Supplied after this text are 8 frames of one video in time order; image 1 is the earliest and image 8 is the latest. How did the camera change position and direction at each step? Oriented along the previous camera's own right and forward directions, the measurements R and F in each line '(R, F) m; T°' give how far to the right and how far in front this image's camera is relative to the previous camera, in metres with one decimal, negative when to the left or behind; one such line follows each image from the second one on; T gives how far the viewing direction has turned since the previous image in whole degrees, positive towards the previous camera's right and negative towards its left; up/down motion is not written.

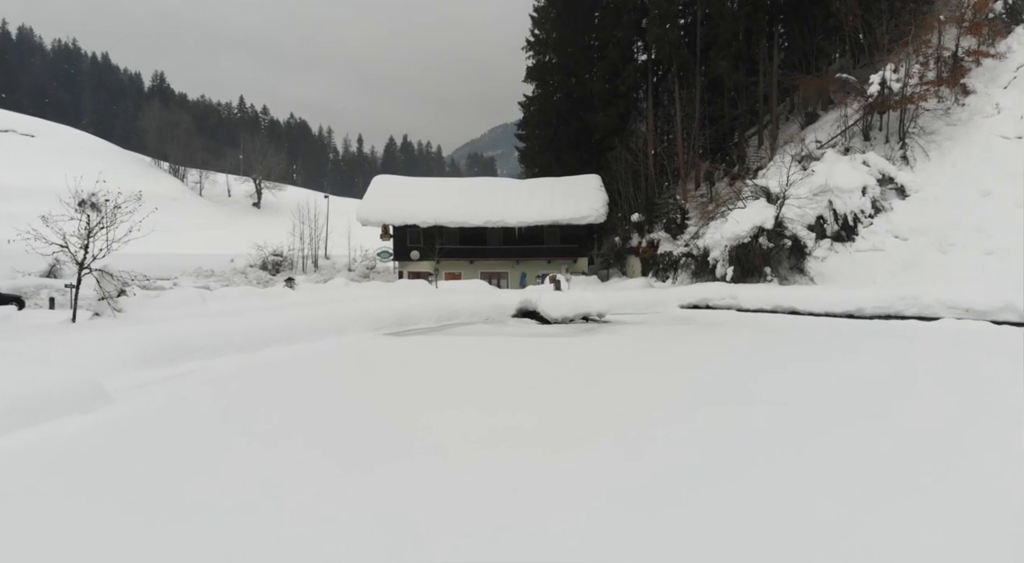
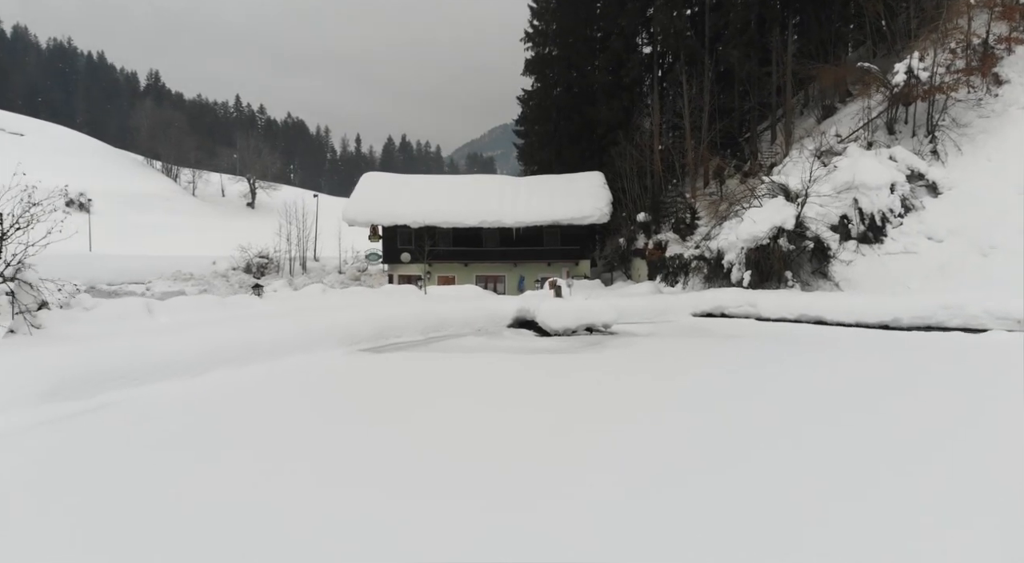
(+0.1, +2.2) m; 0°
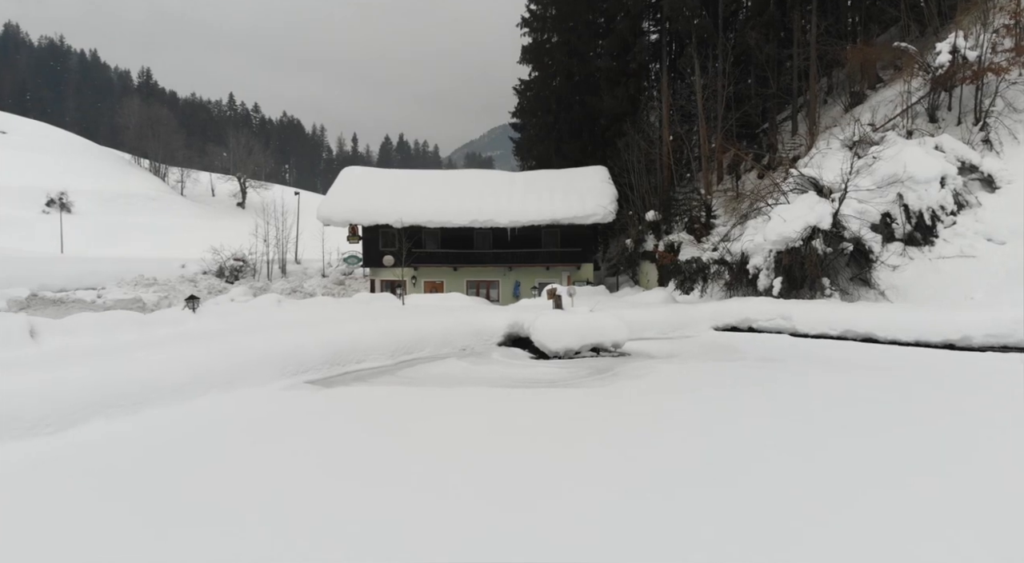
(+0.2, +3.1) m; 0°
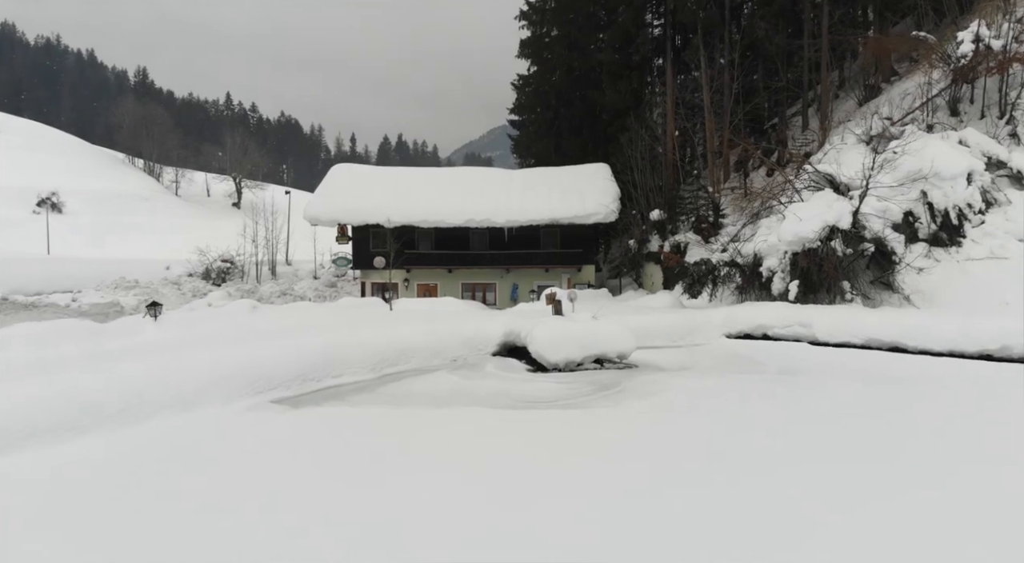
(+0.1, +1.4) m; 0°
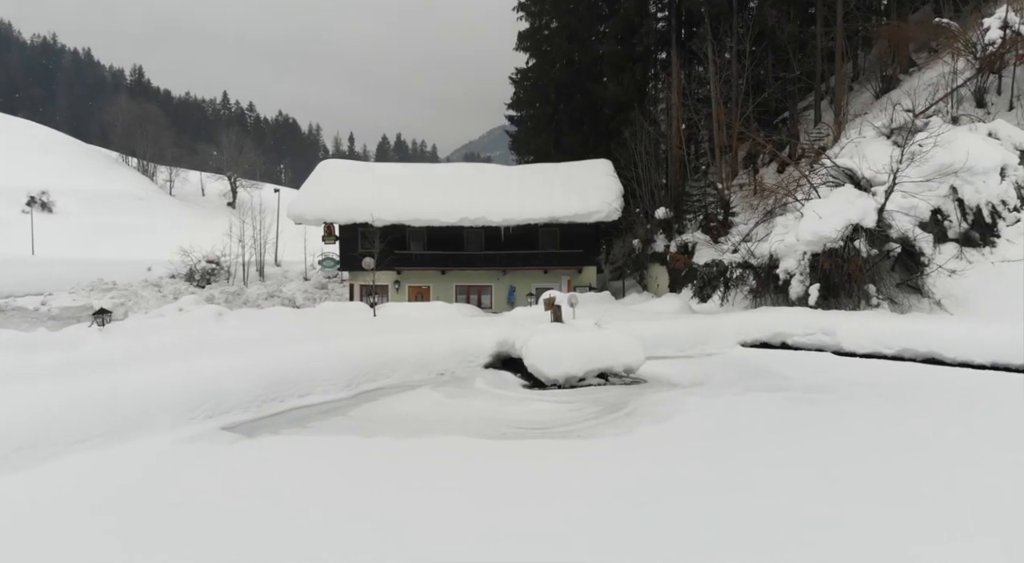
(+0.1, +1.5) m; 0°
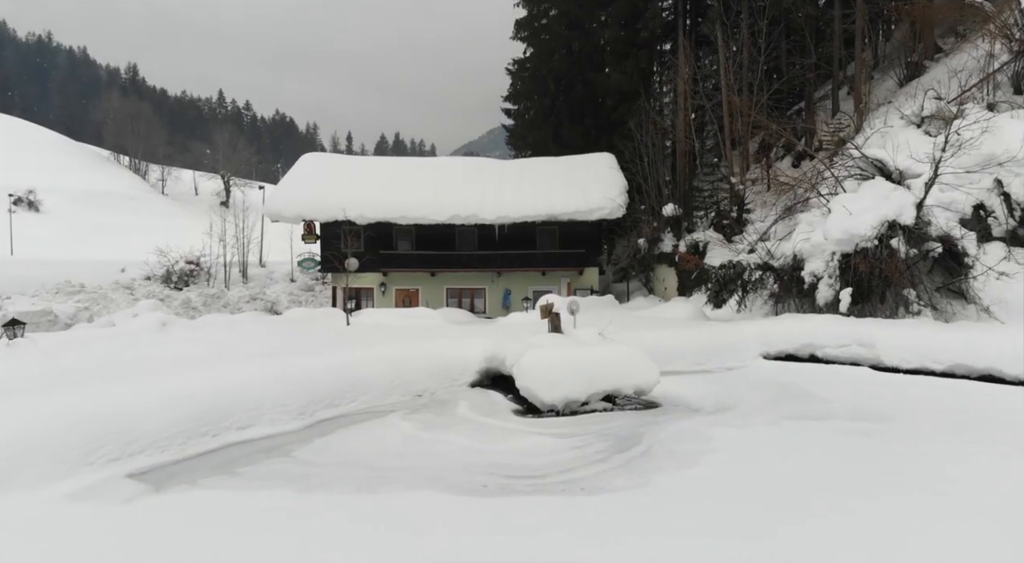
(+0.1, +1.9) m; 0°
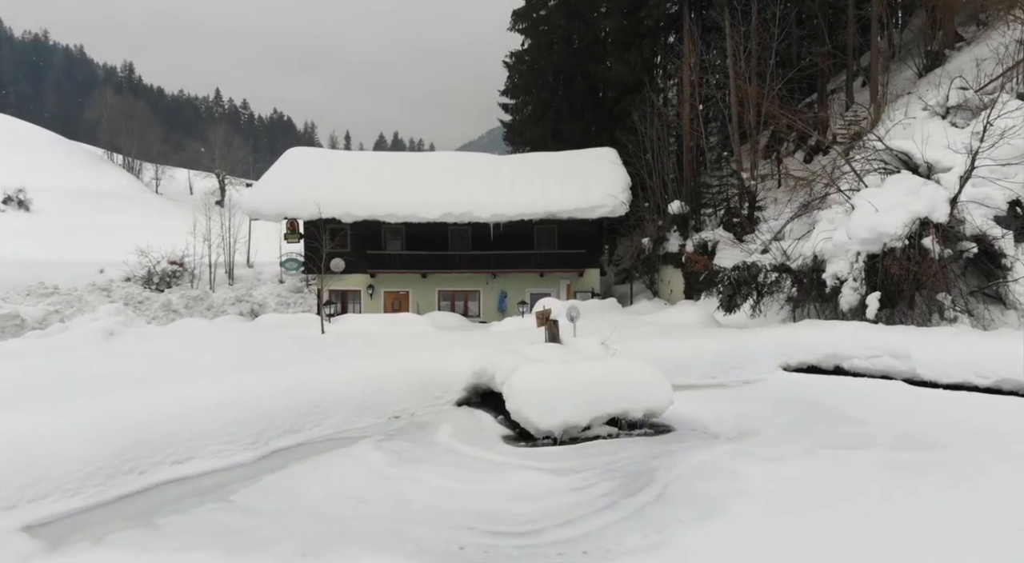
(+0.1, +1.4) m; 0°
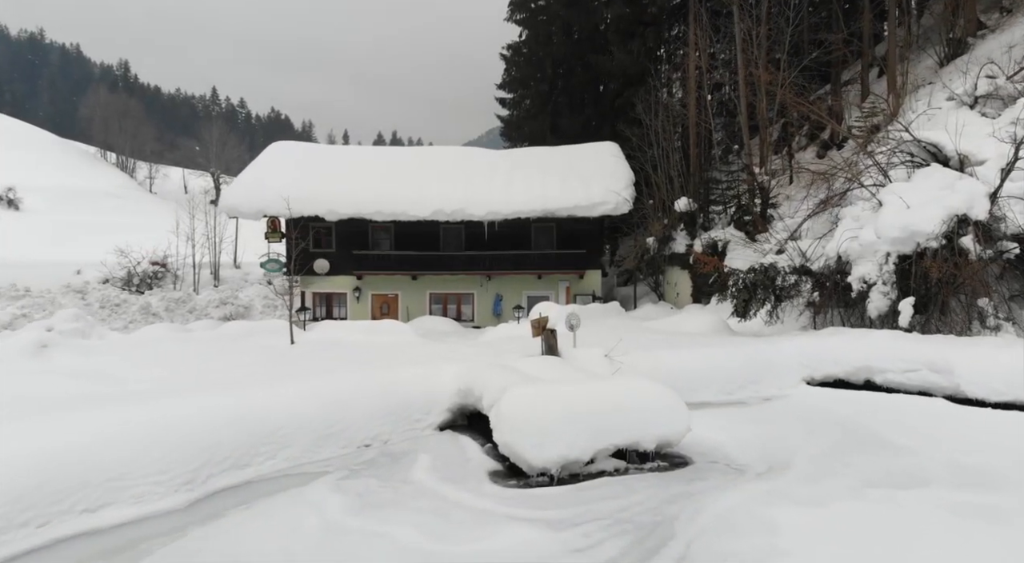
(+0.1, +1.3) m; 0°
